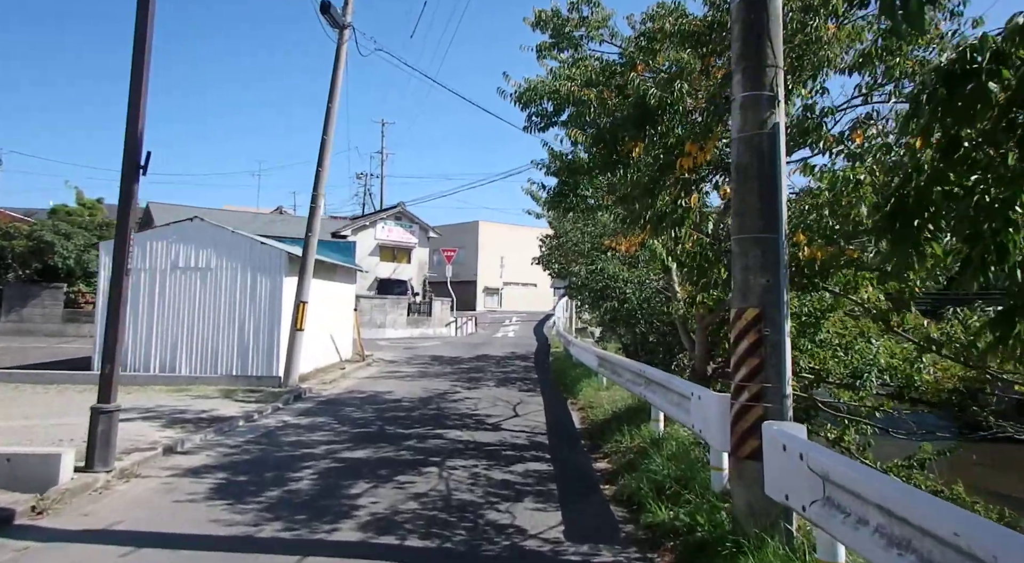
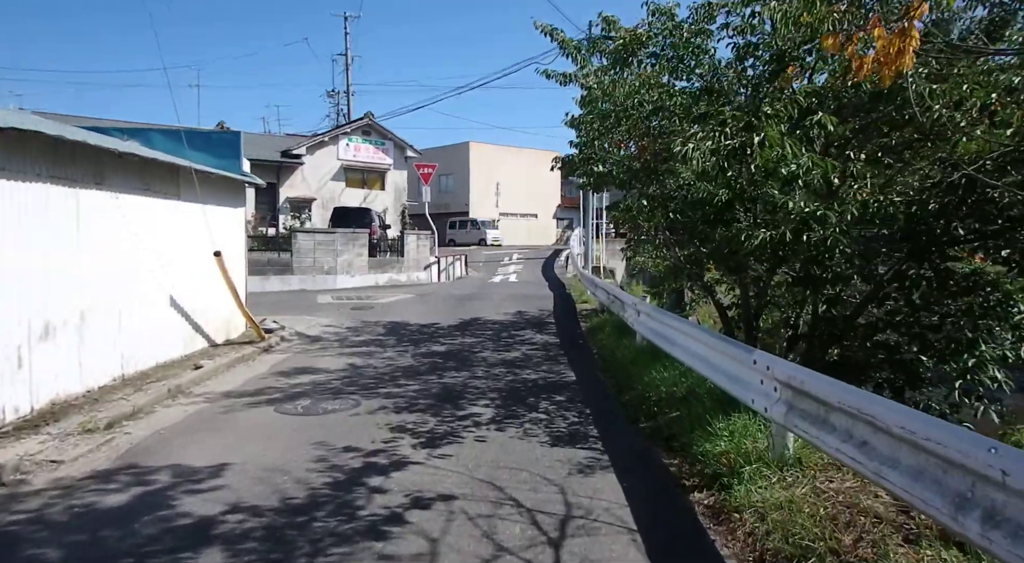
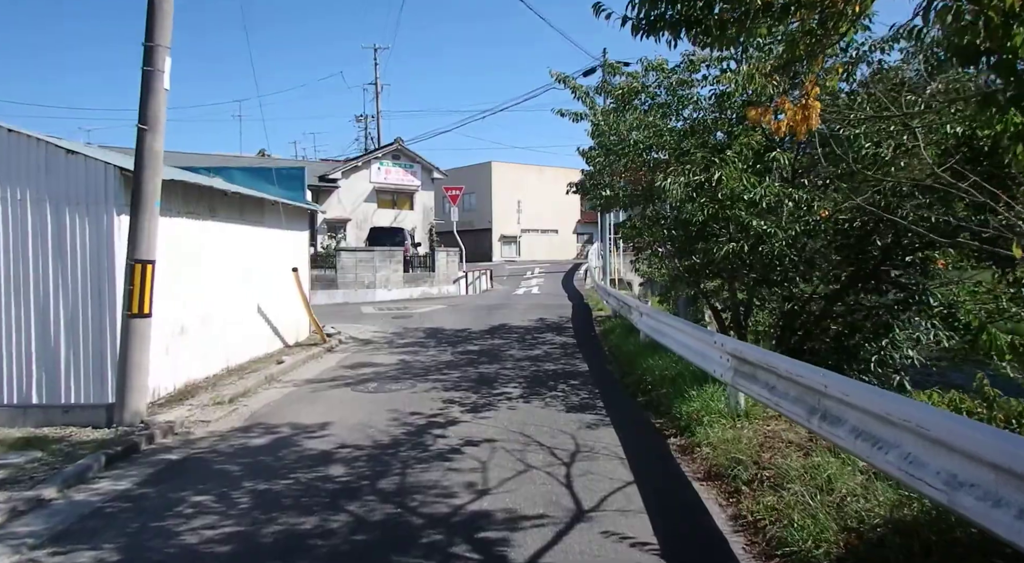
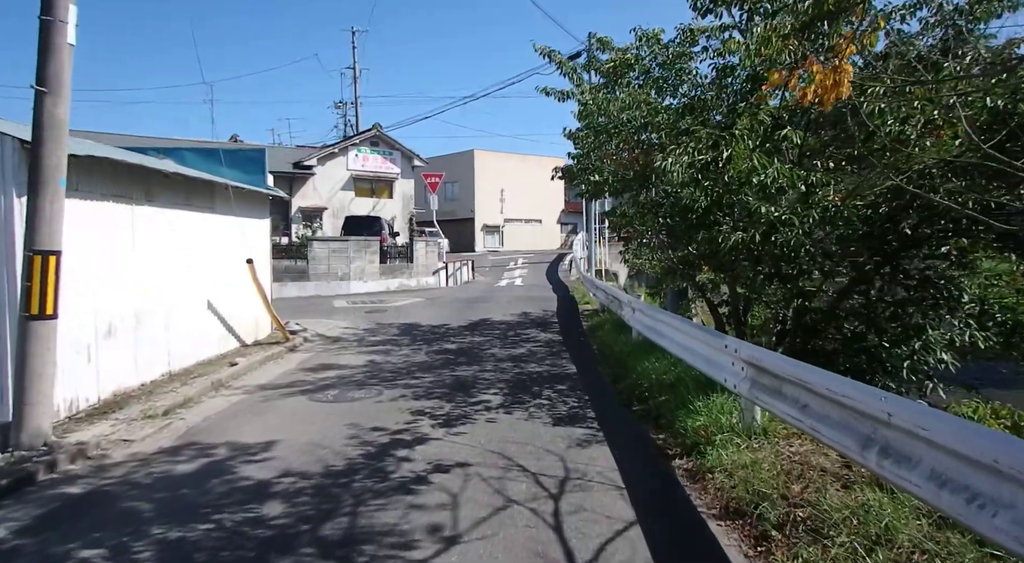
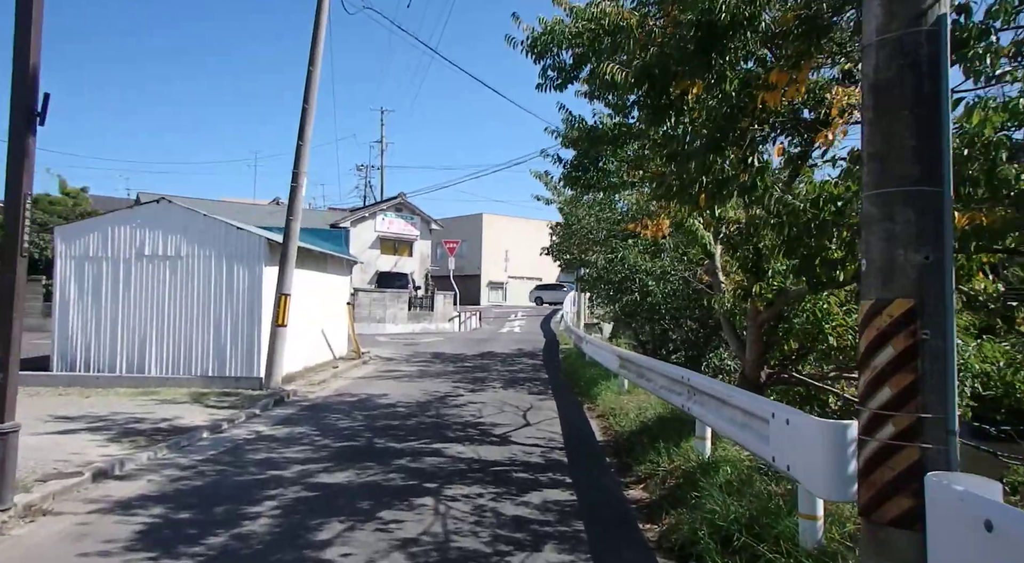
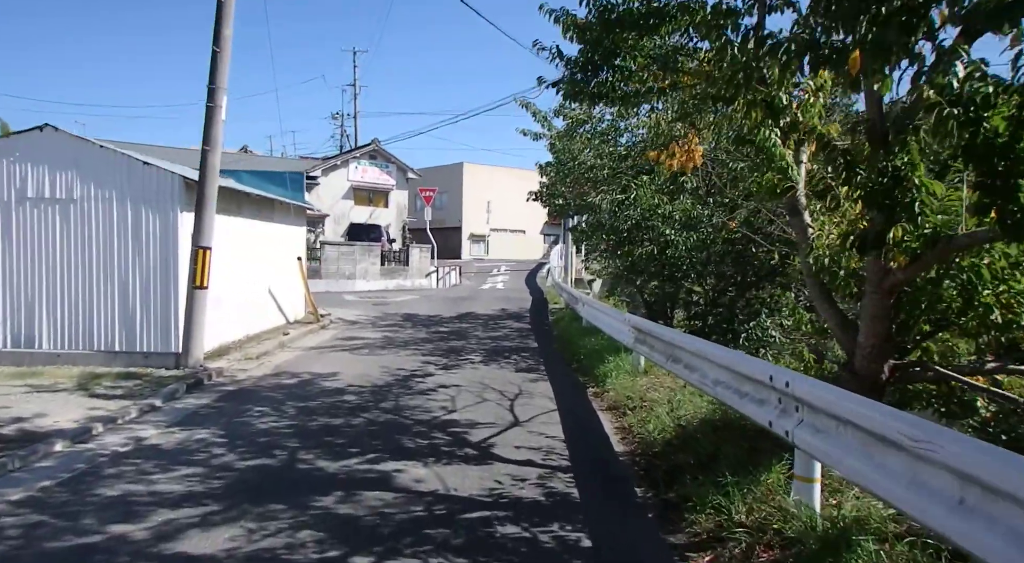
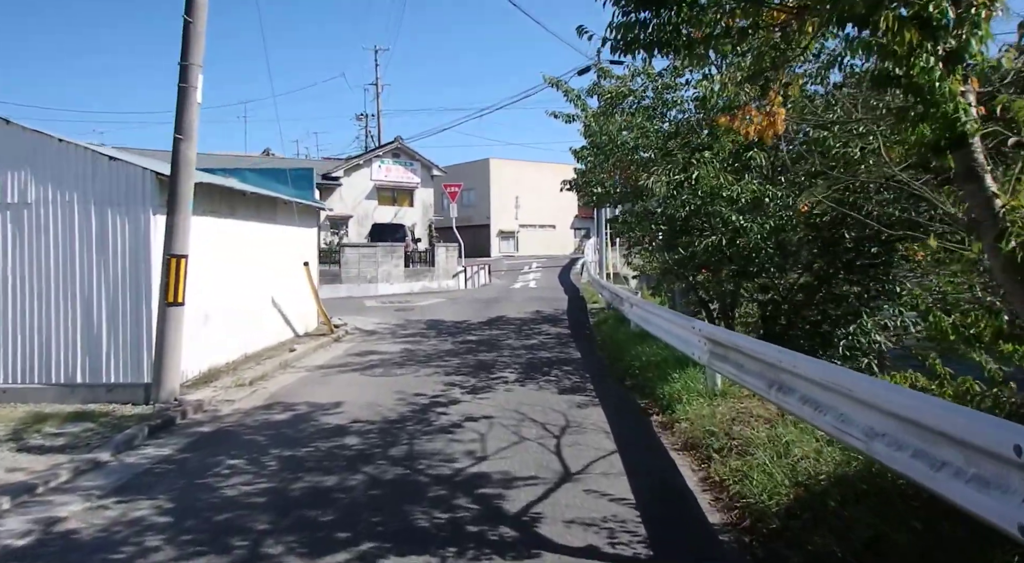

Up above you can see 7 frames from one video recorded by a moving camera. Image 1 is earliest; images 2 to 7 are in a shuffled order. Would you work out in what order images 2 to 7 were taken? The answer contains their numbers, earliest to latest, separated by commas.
5, 6, 7, 3, 4, 2
